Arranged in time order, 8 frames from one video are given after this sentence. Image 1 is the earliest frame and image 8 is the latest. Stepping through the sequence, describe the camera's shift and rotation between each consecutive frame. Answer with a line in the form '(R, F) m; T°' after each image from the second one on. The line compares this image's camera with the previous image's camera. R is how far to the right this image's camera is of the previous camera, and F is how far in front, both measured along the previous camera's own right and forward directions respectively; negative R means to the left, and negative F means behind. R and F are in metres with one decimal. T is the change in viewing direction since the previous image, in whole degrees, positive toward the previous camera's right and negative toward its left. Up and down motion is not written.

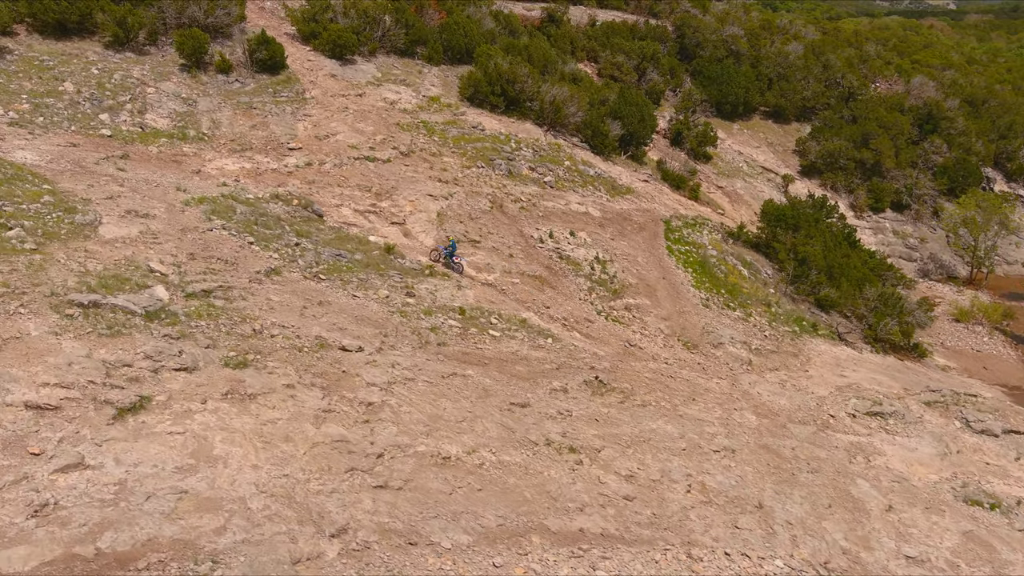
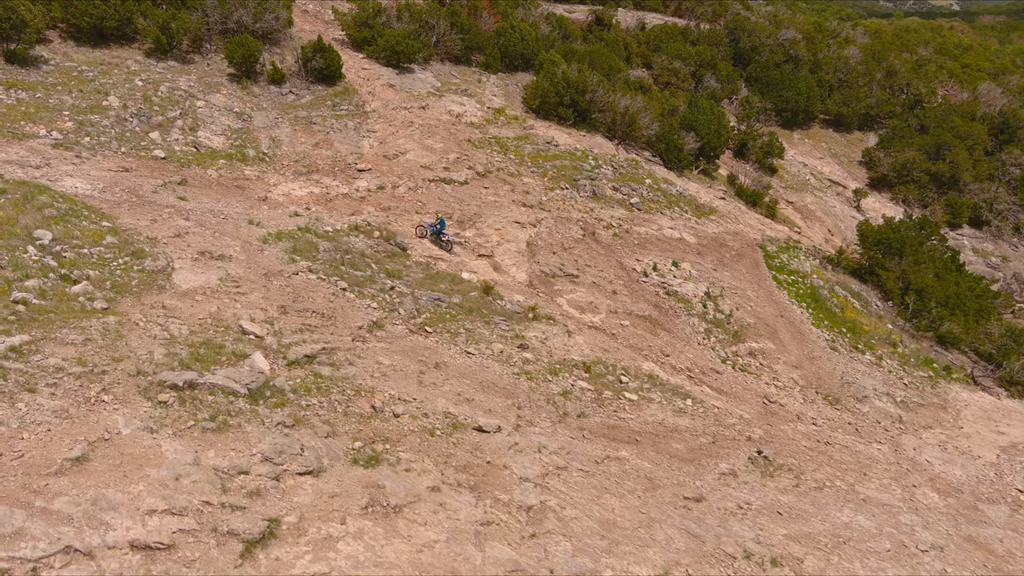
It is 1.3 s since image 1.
(-3.3, +2.4) m; 0°
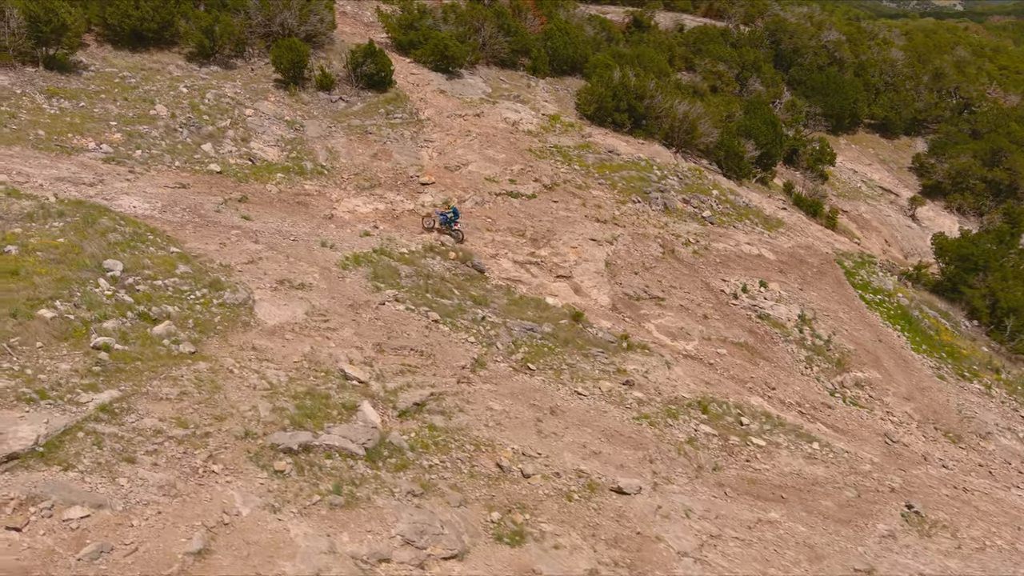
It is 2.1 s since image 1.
(-2.4, +1.3) m; 0°
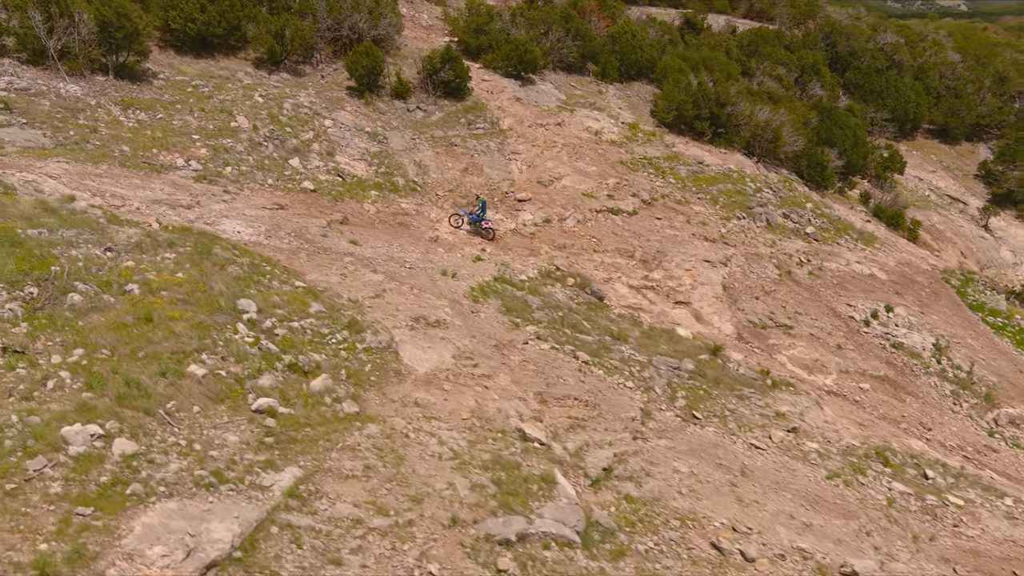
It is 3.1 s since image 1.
(-3.1, +1.3) m; 0°
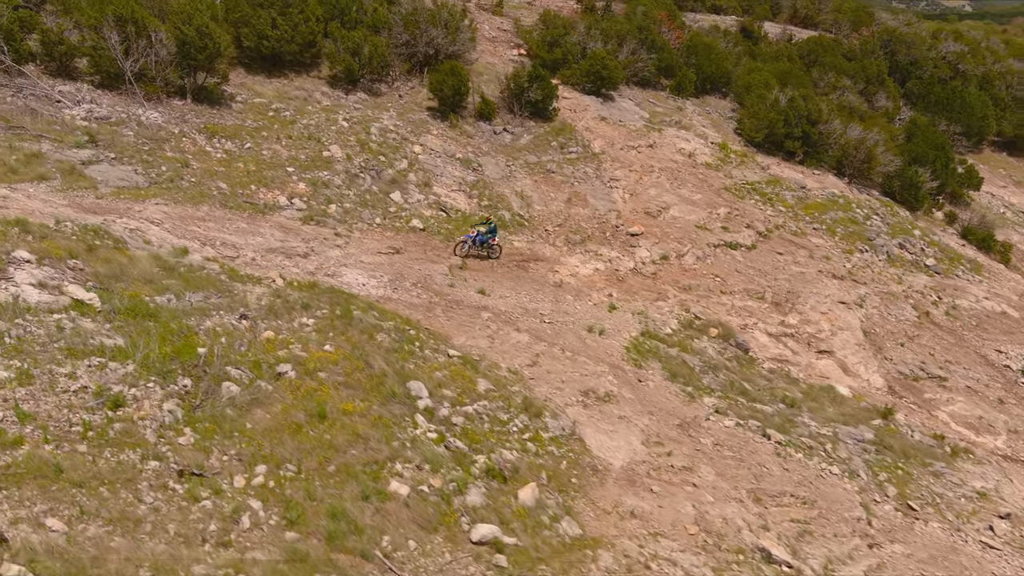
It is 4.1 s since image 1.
(-3.1, +1.4) m; 0°
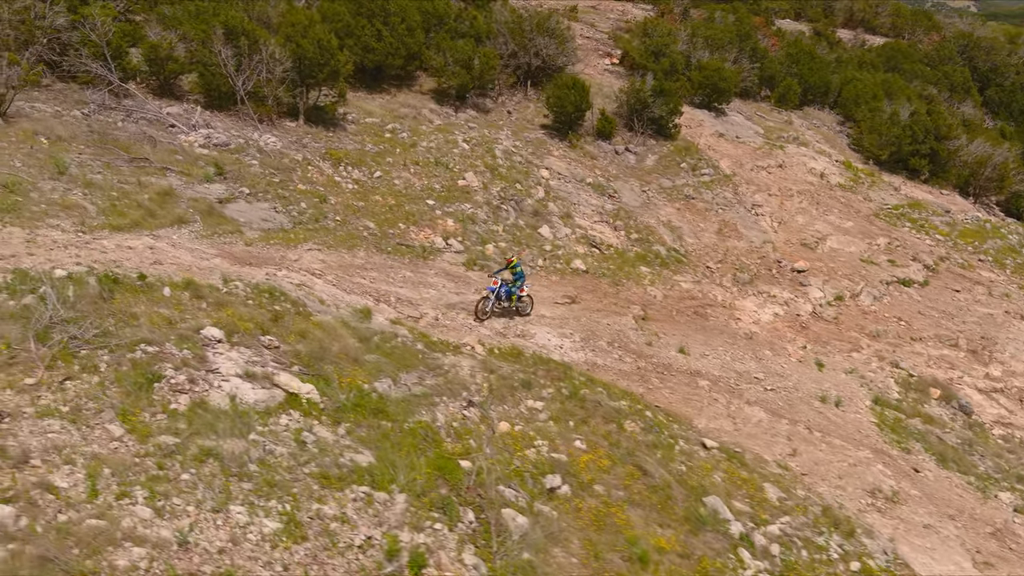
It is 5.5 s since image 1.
(-3.8, +1.7) m; 0°
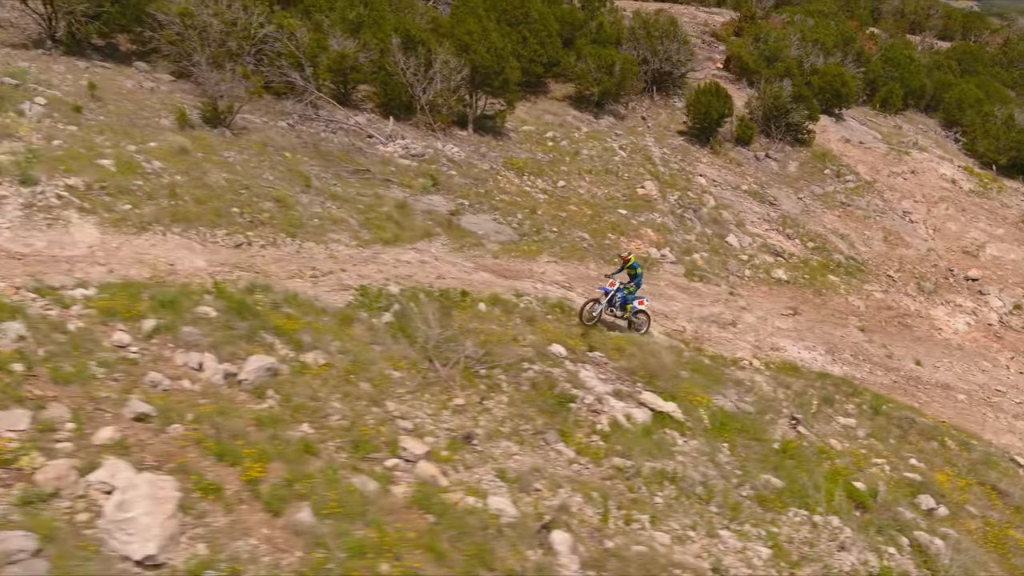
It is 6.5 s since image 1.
(-4.4, 0.0) m; 0°
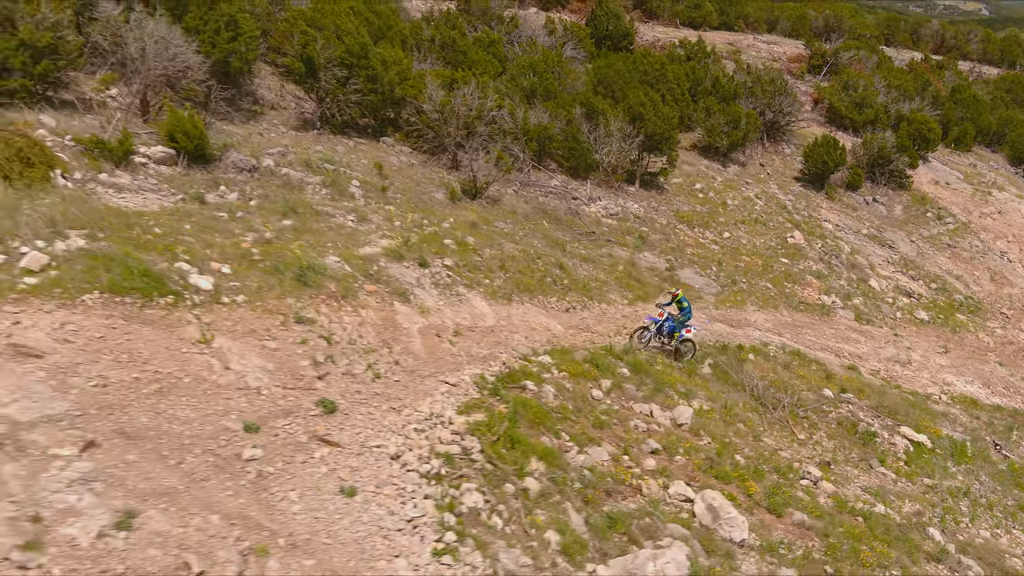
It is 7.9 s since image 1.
(-4.7, -2.5) m; -1°
